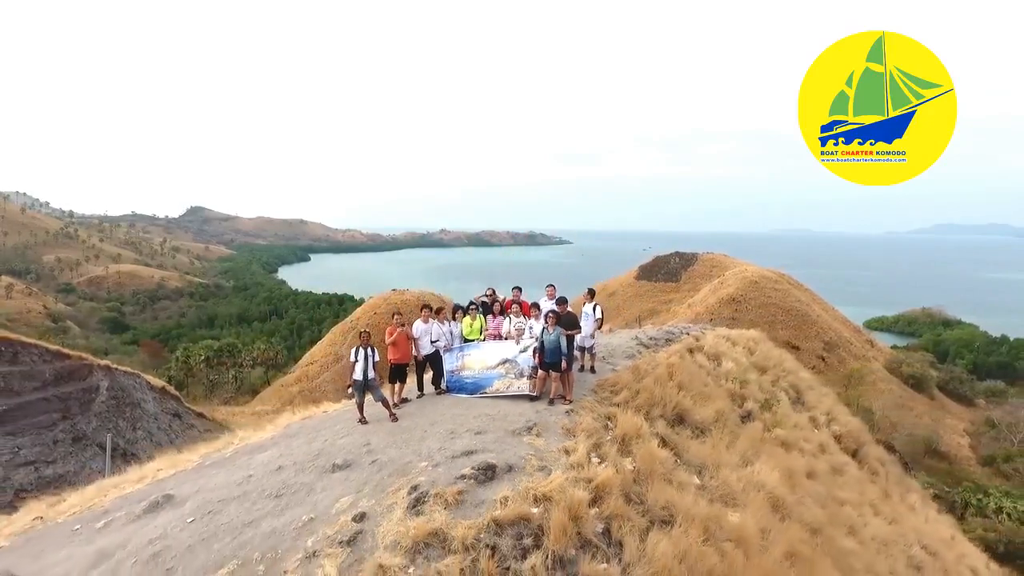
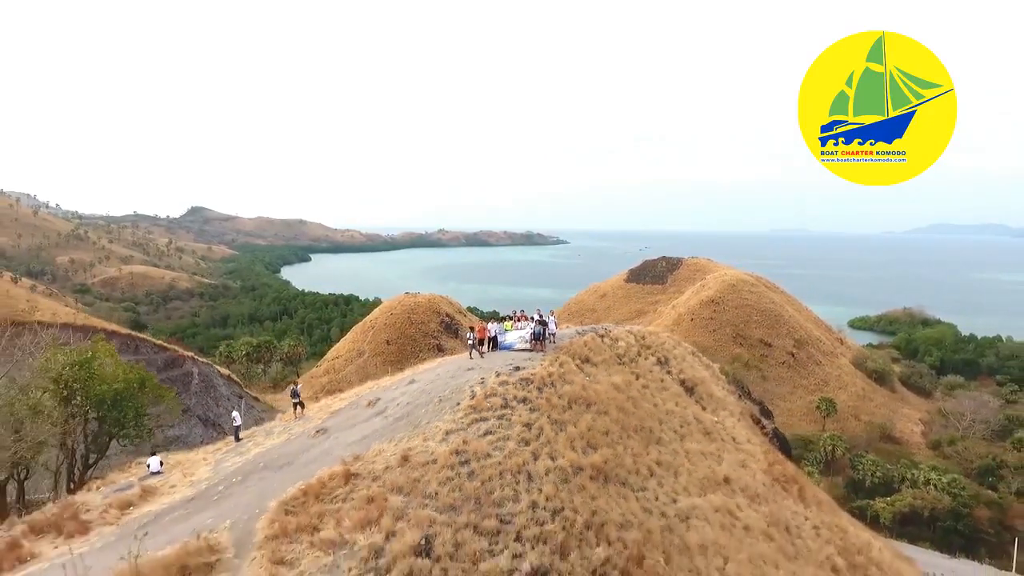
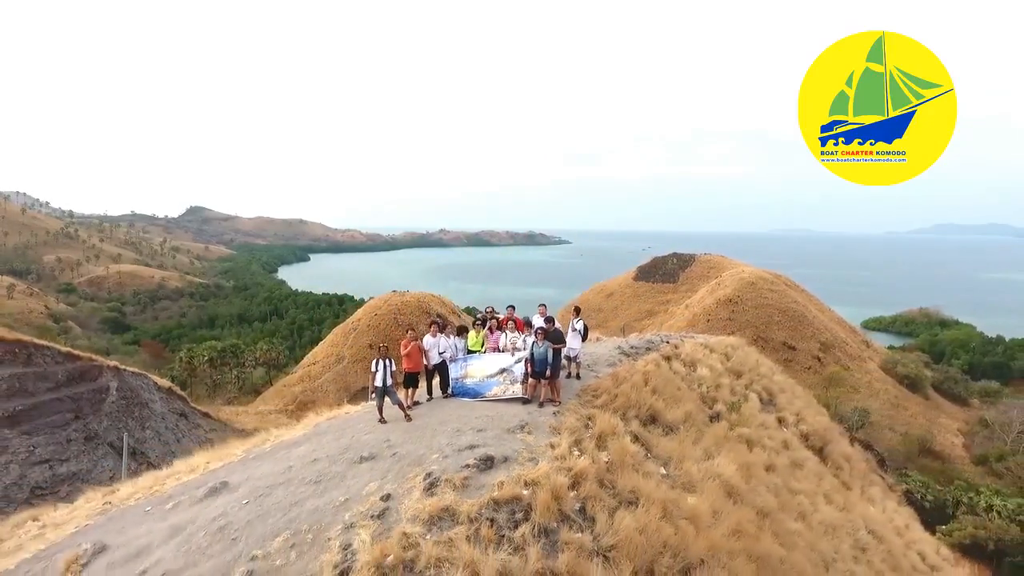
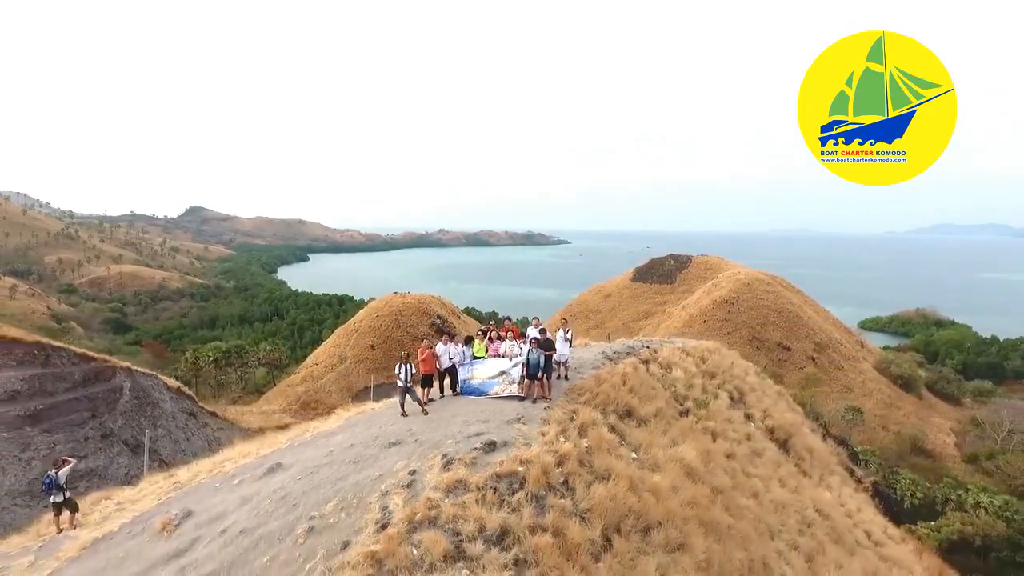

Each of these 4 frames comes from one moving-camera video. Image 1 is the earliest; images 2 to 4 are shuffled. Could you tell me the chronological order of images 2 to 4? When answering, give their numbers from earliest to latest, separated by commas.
3, 4, 2
